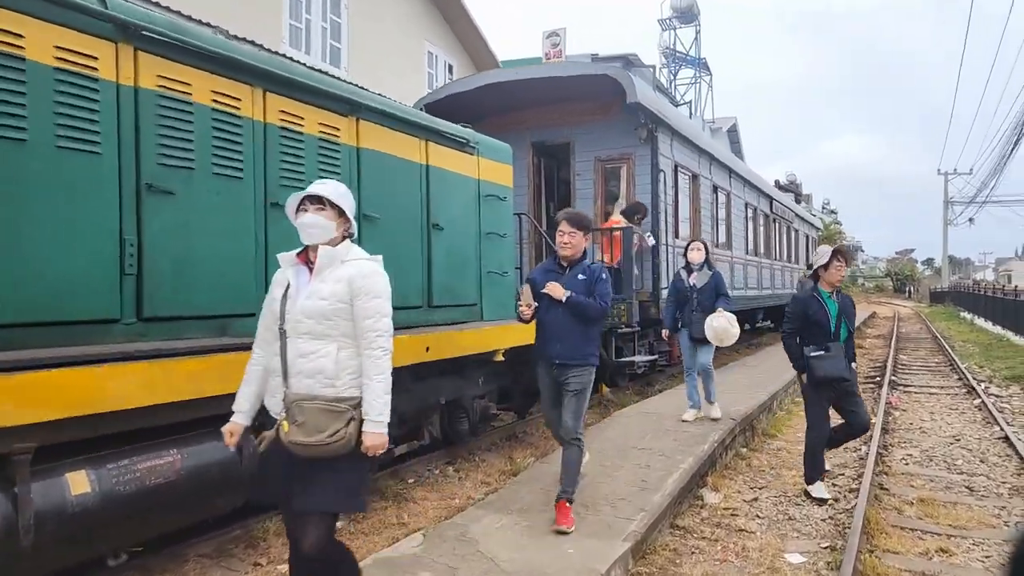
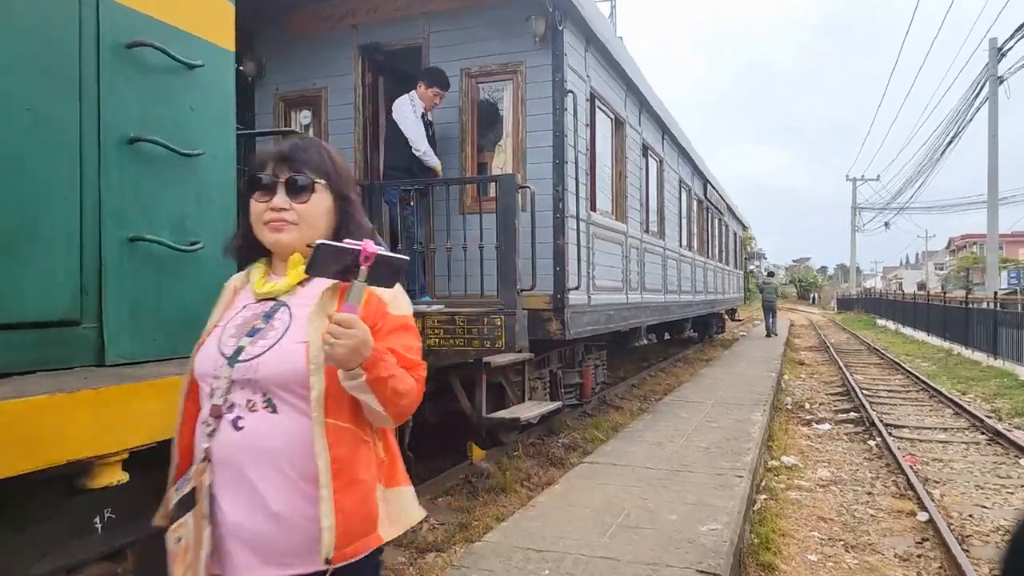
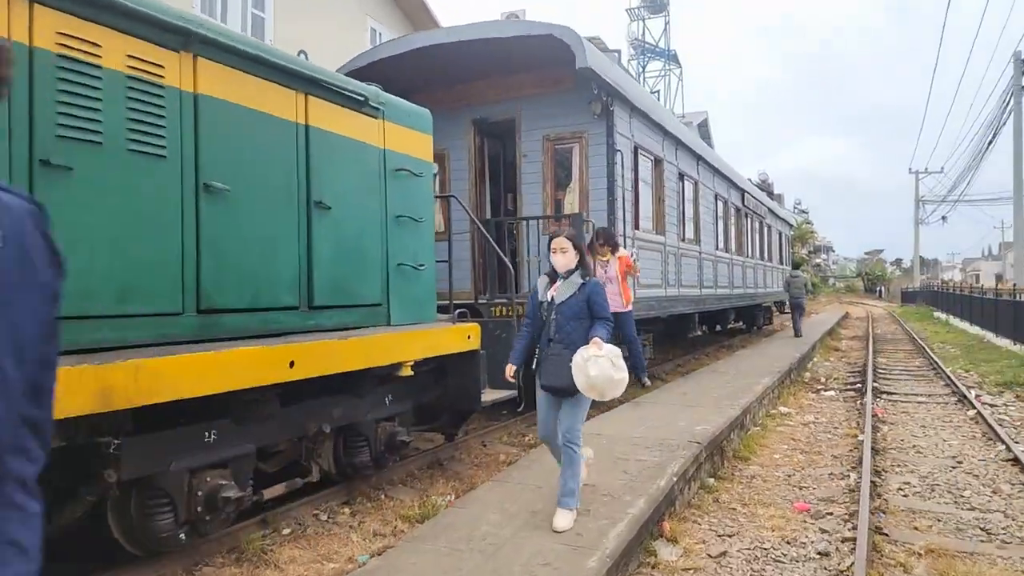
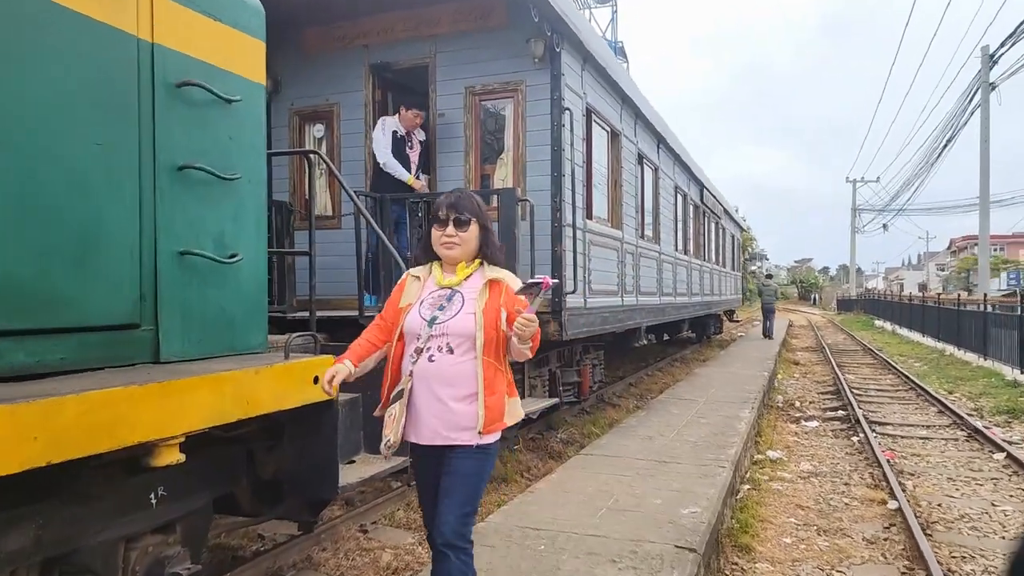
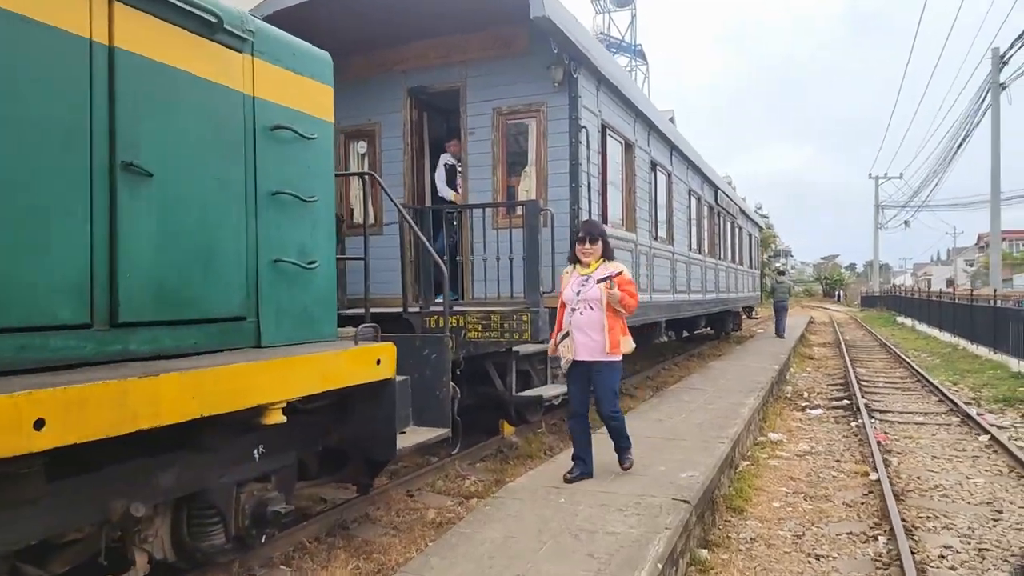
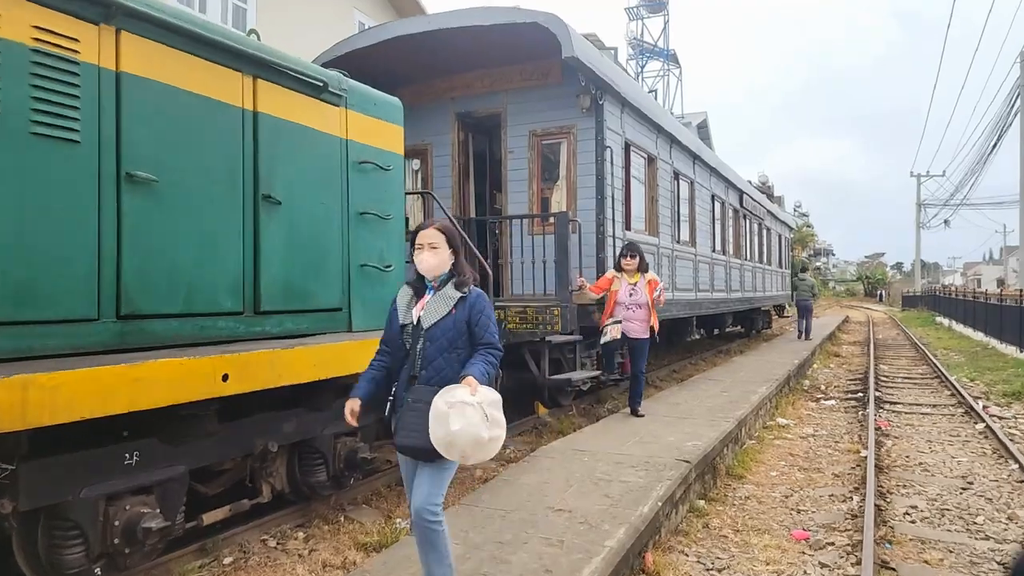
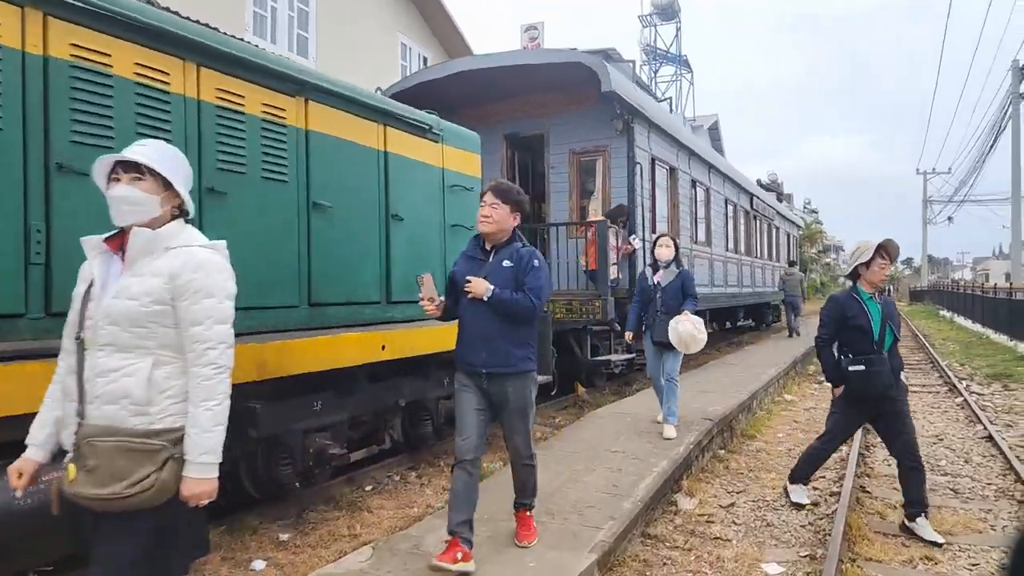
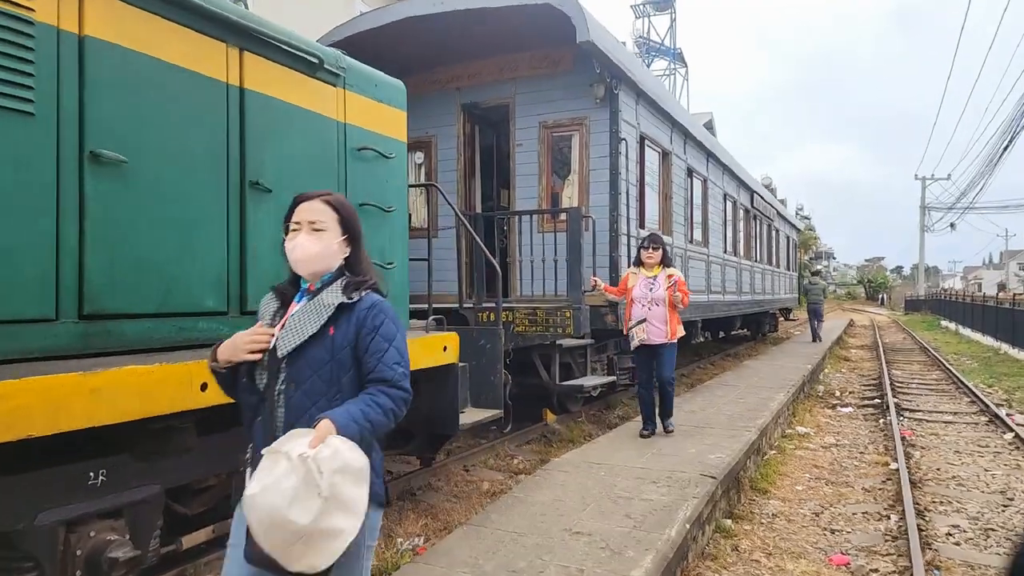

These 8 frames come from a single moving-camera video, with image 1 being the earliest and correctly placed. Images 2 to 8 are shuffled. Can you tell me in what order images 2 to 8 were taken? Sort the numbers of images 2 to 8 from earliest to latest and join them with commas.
7, 3, 6, 8, 5, 4, 2
